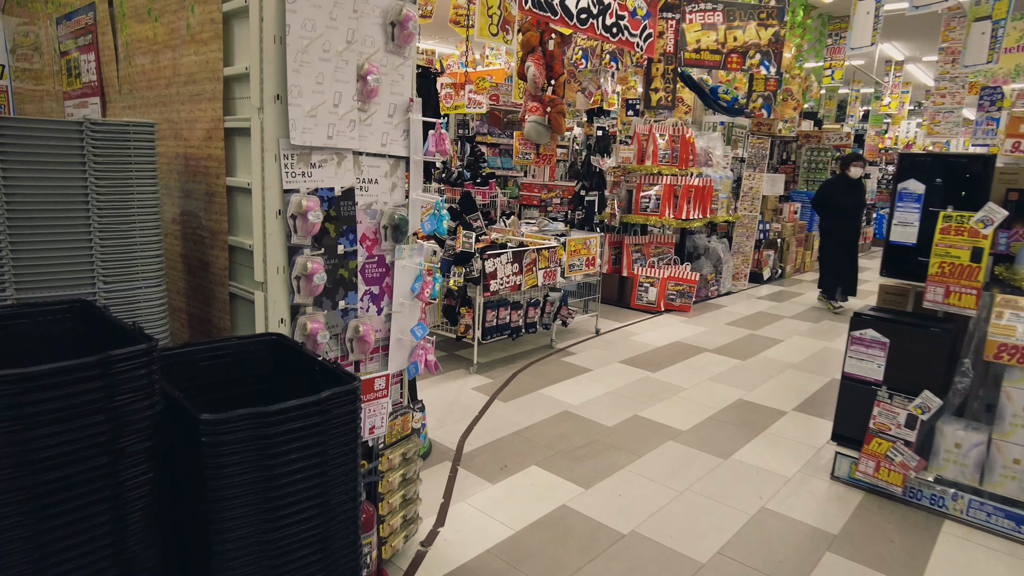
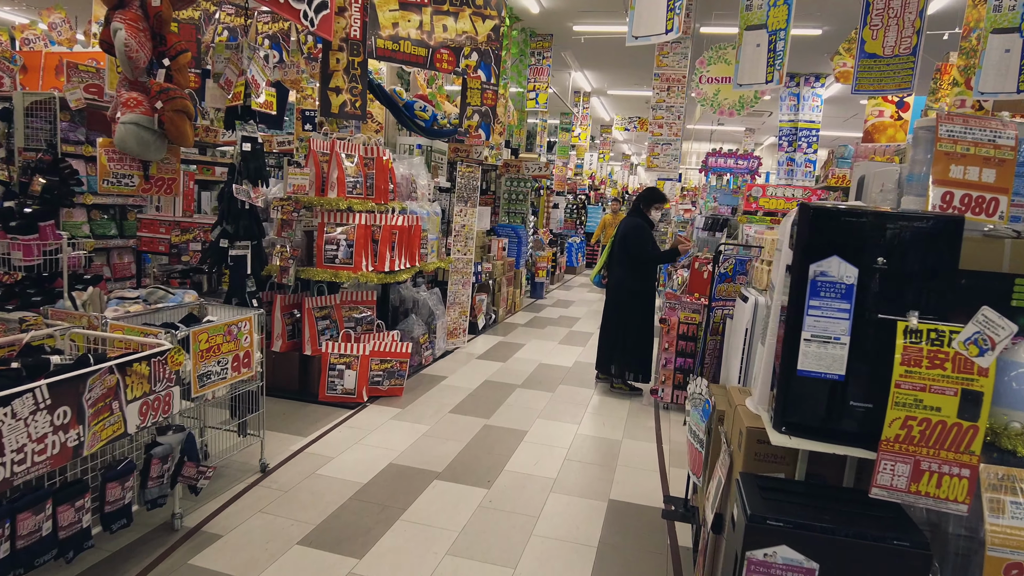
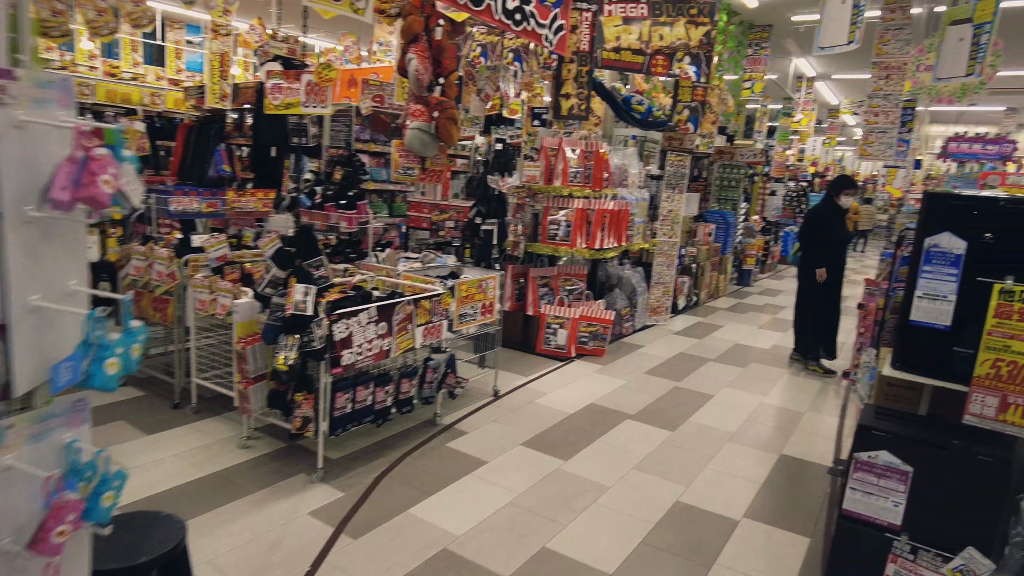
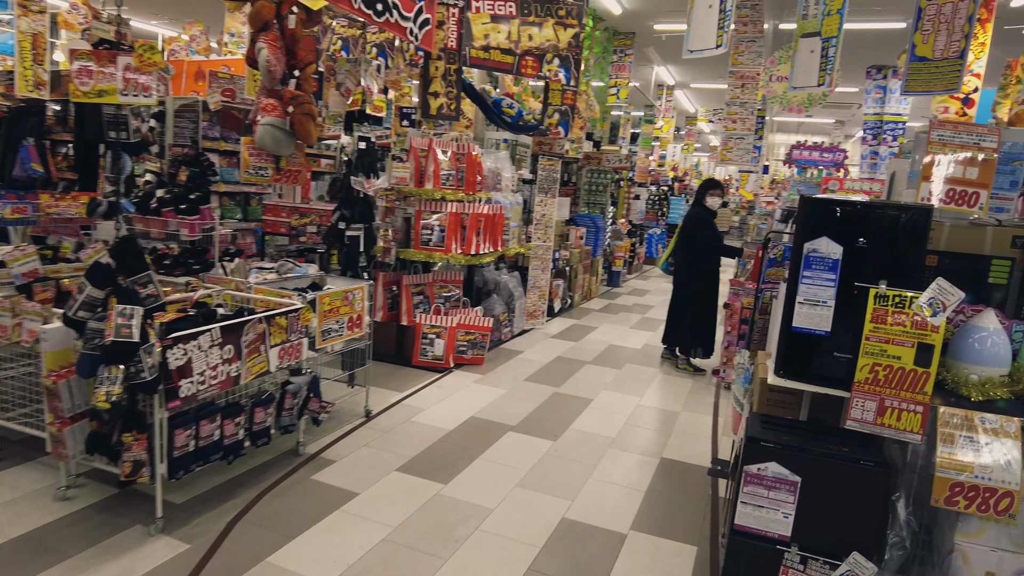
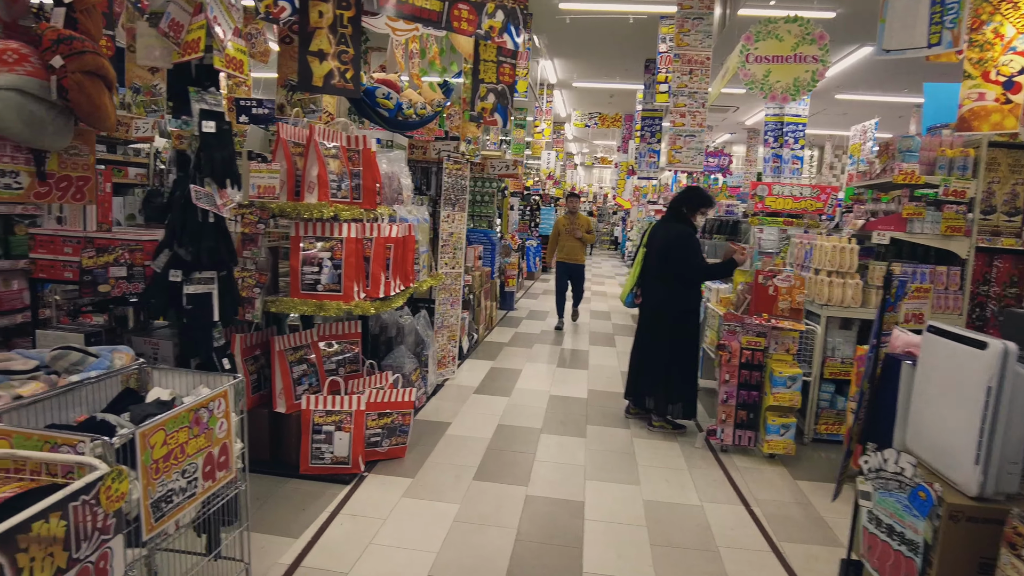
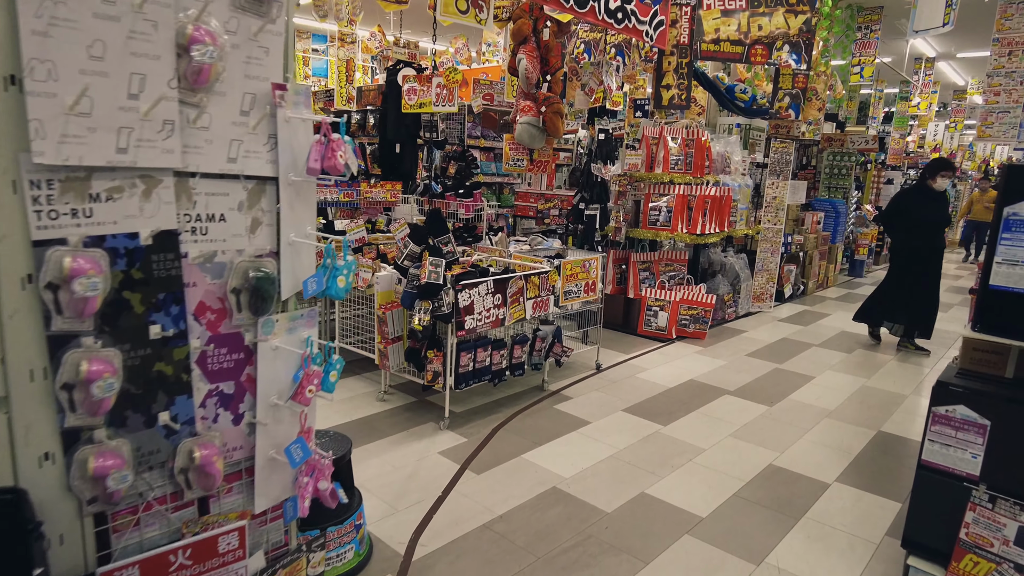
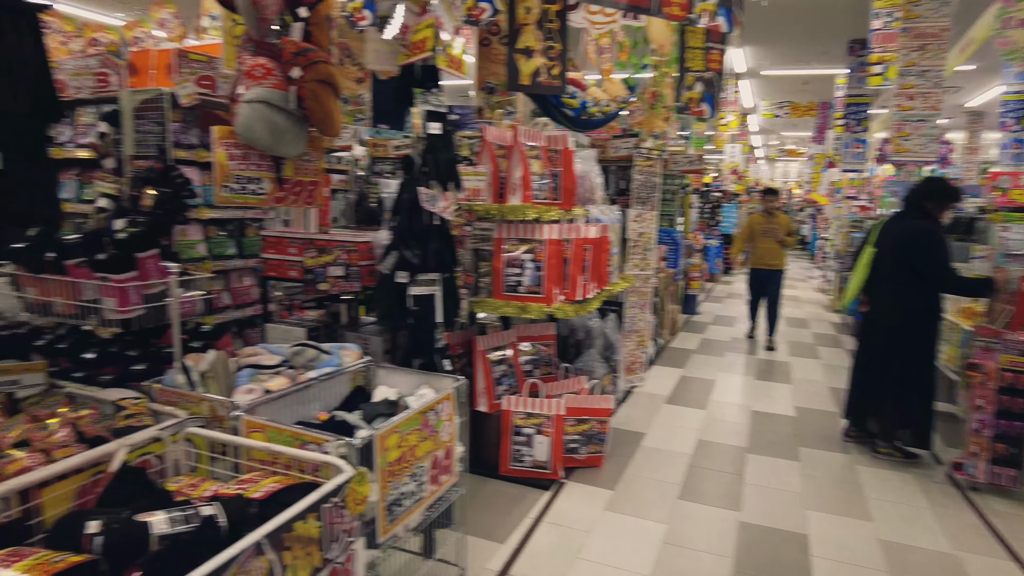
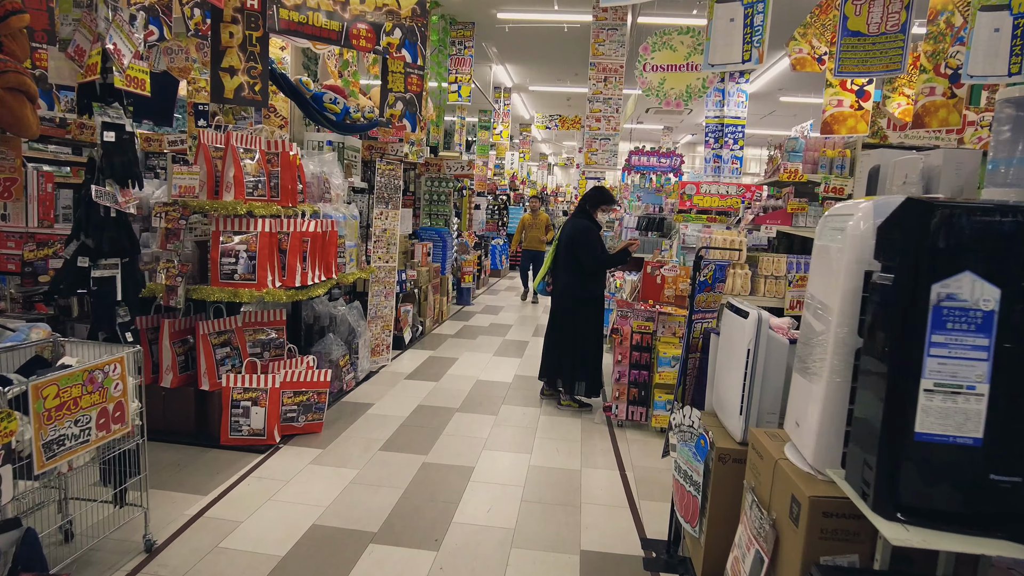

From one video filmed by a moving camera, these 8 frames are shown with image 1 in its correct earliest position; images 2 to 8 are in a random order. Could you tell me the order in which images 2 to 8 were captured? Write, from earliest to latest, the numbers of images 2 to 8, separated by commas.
6, 3, 4, 2, 8, 5, 7
